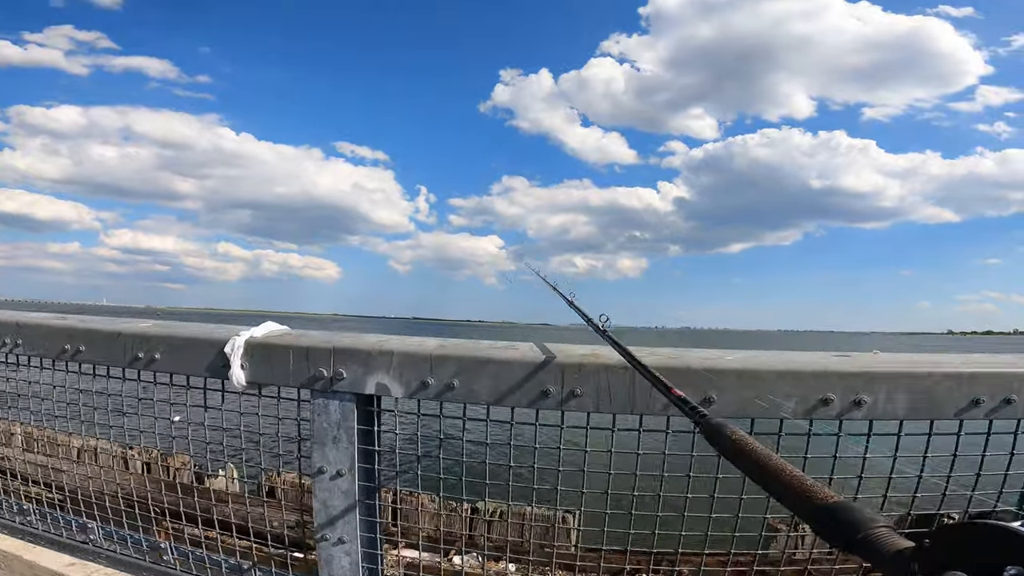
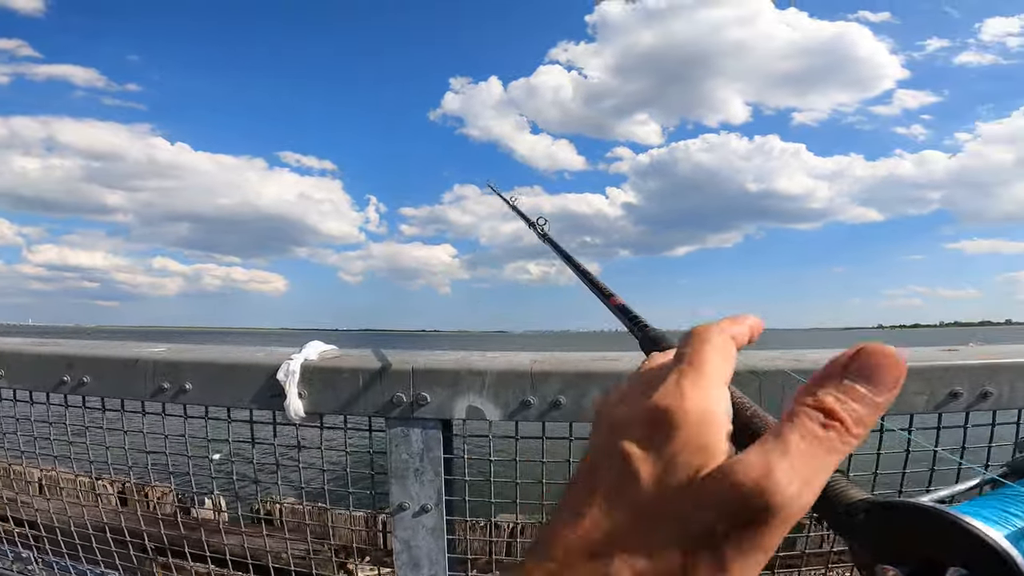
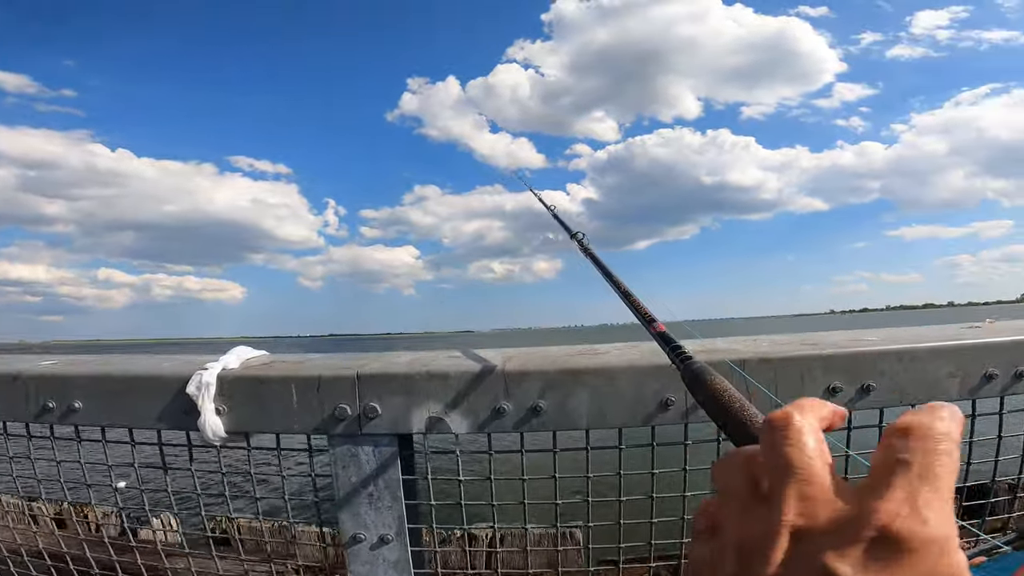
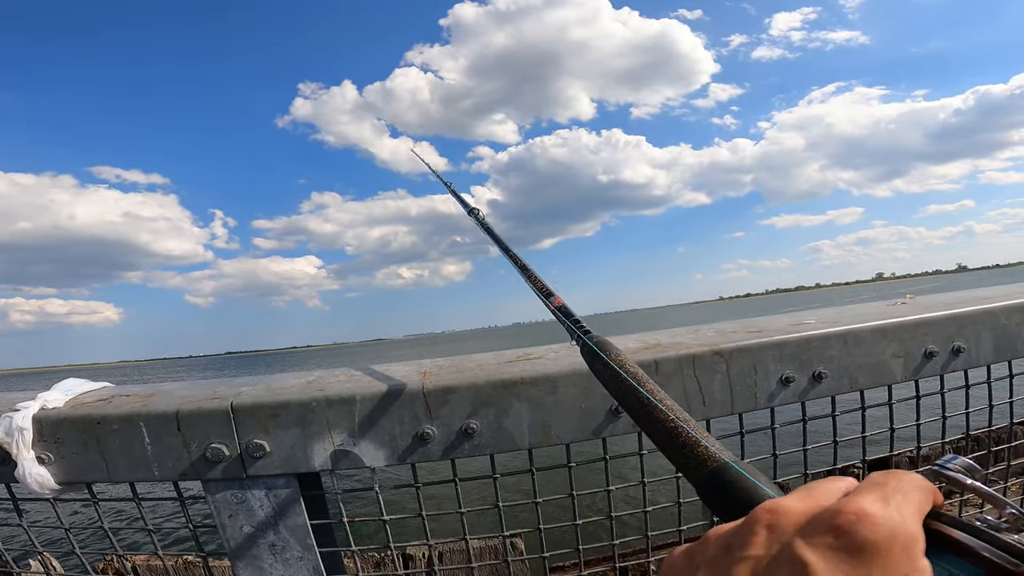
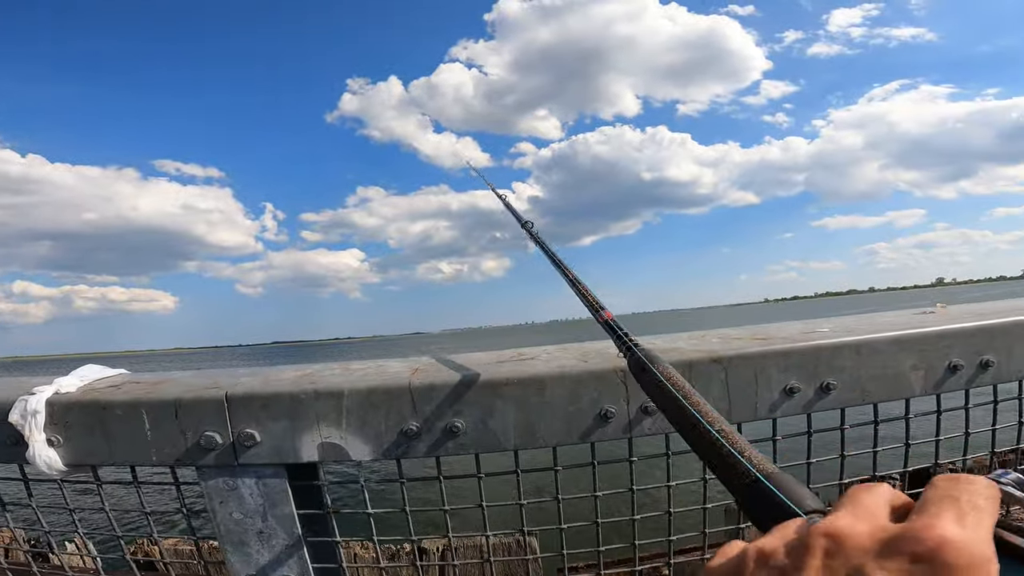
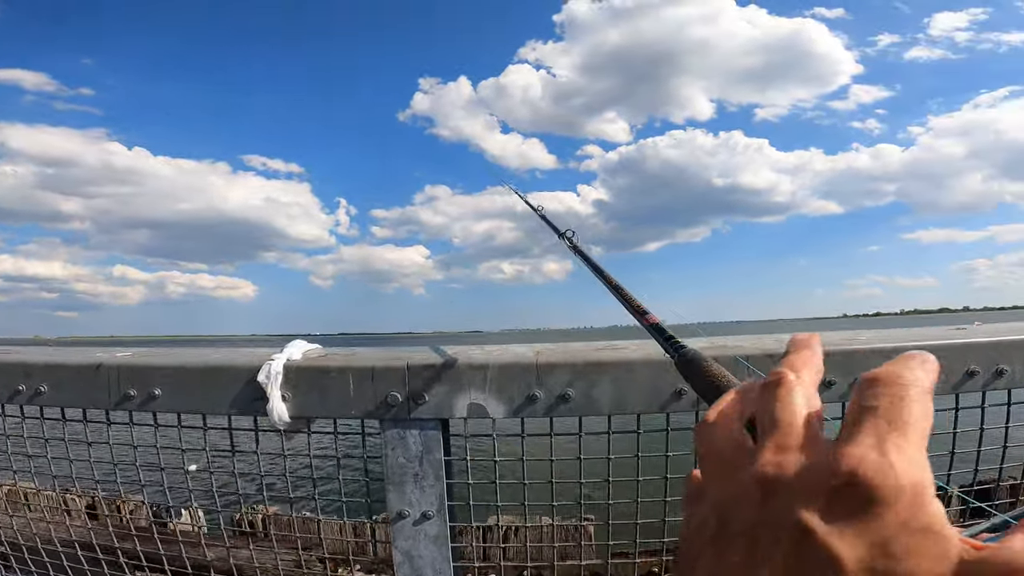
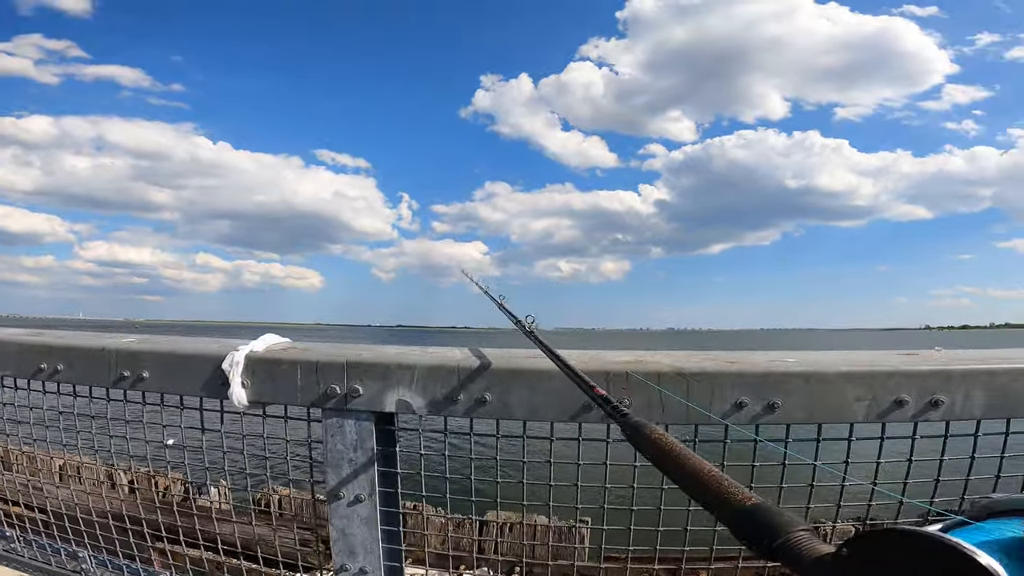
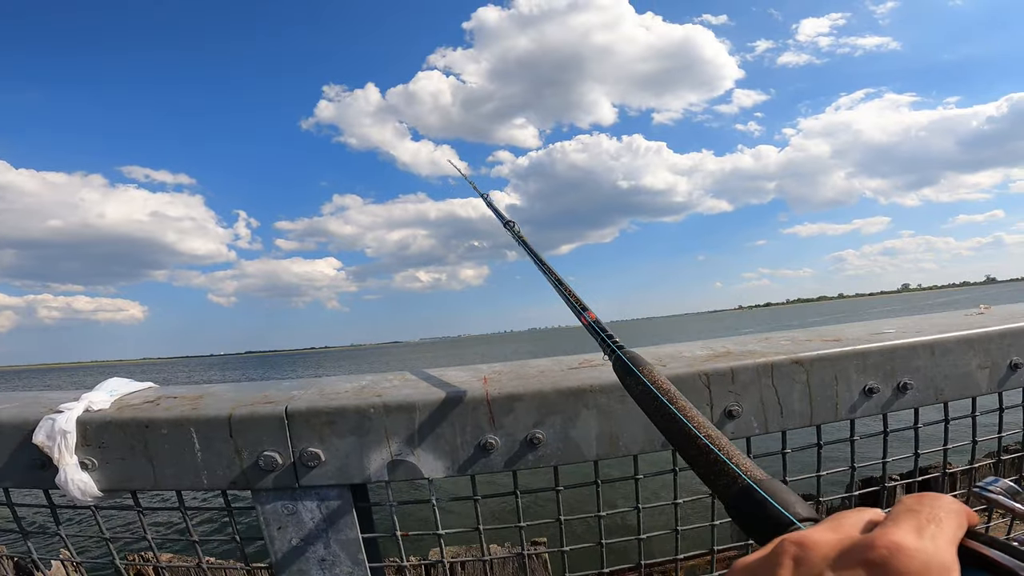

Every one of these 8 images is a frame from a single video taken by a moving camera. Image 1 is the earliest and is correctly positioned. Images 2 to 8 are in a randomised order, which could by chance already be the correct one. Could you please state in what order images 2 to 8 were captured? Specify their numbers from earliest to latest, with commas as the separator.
7, 2, 6, 3, 5, 8, 4
